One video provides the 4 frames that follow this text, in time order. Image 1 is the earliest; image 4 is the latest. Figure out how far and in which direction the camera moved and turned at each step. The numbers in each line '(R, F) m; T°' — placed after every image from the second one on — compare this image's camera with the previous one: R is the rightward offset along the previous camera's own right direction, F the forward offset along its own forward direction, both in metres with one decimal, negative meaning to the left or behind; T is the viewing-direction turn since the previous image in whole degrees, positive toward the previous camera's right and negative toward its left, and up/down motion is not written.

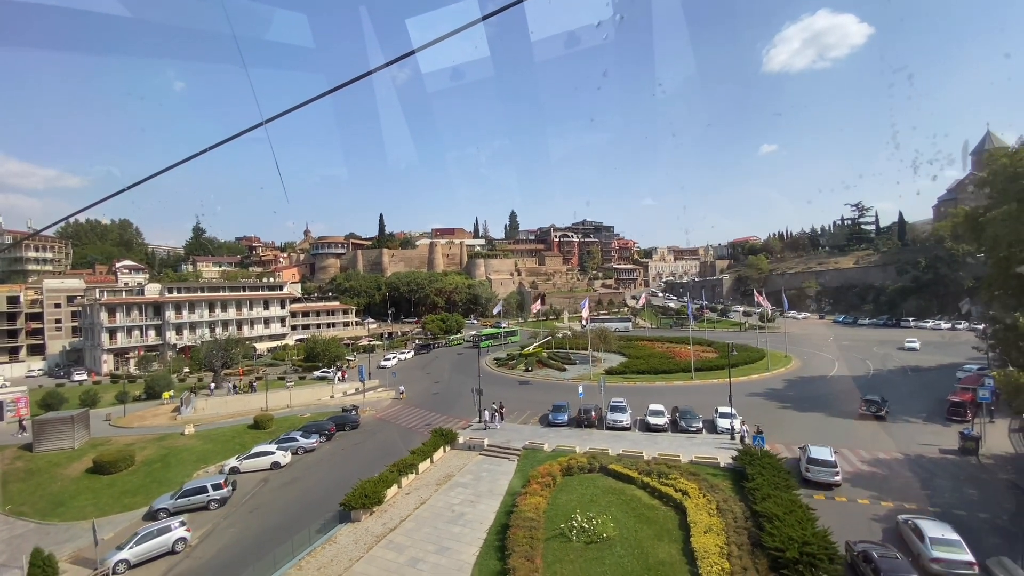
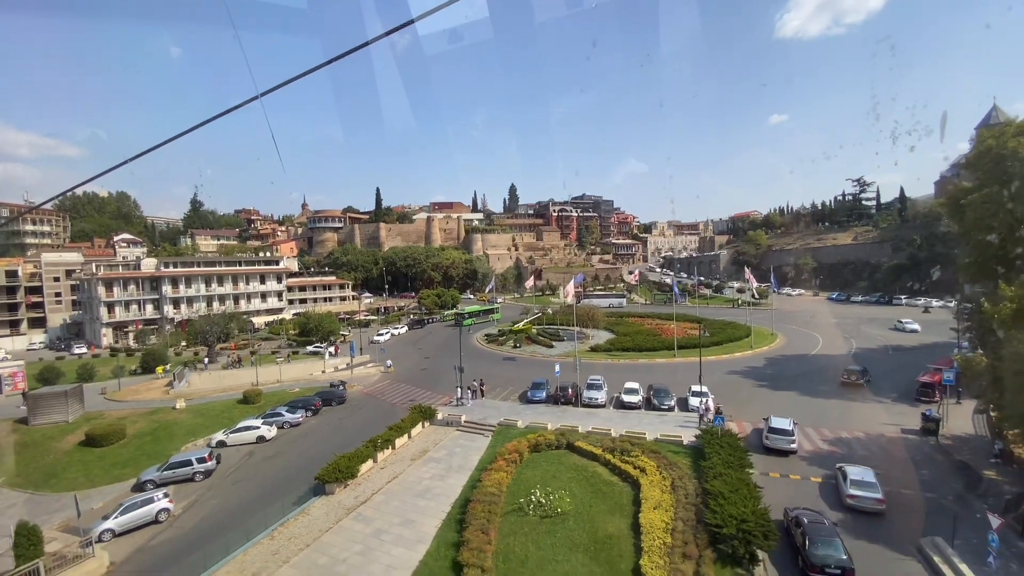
(+1.0, -0.3) m; 0°
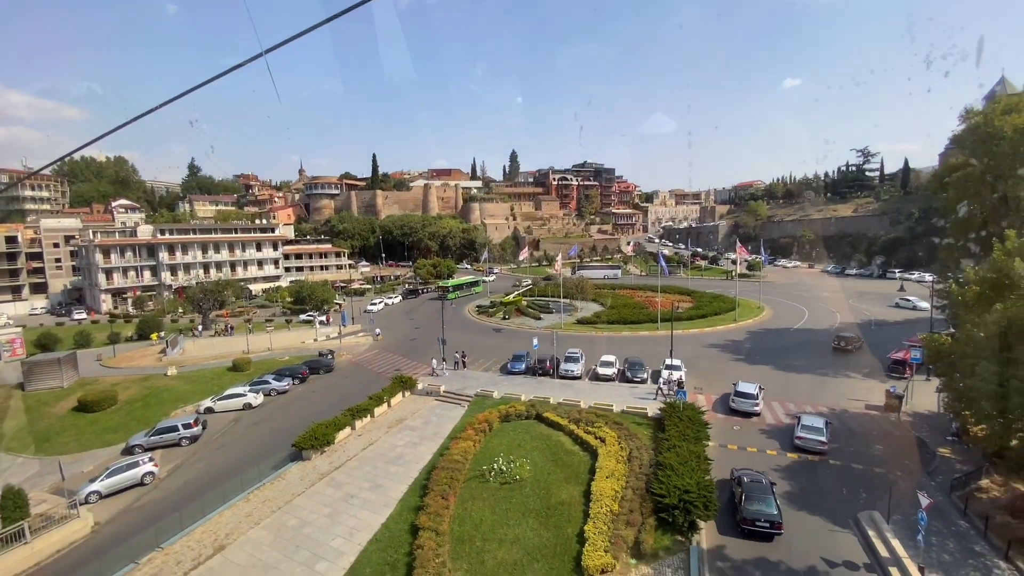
(+1.0, -0.3) m; 0°
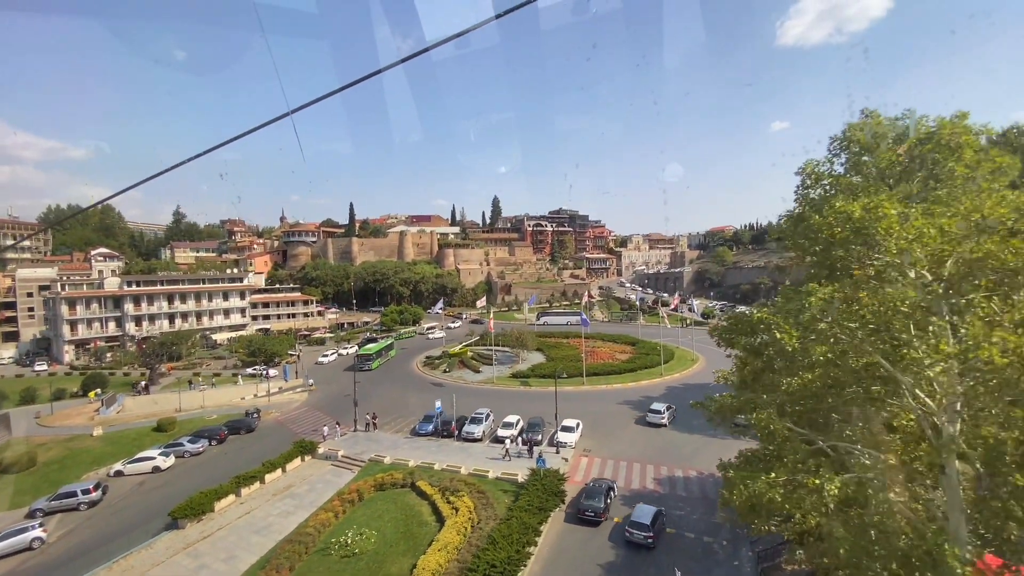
(+4.3, -1.4) m; 0°
